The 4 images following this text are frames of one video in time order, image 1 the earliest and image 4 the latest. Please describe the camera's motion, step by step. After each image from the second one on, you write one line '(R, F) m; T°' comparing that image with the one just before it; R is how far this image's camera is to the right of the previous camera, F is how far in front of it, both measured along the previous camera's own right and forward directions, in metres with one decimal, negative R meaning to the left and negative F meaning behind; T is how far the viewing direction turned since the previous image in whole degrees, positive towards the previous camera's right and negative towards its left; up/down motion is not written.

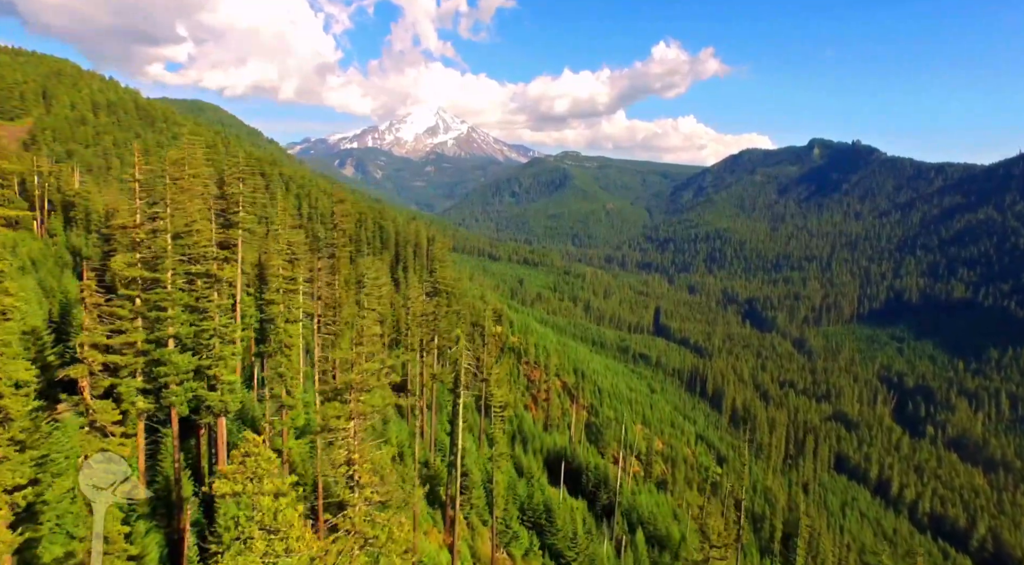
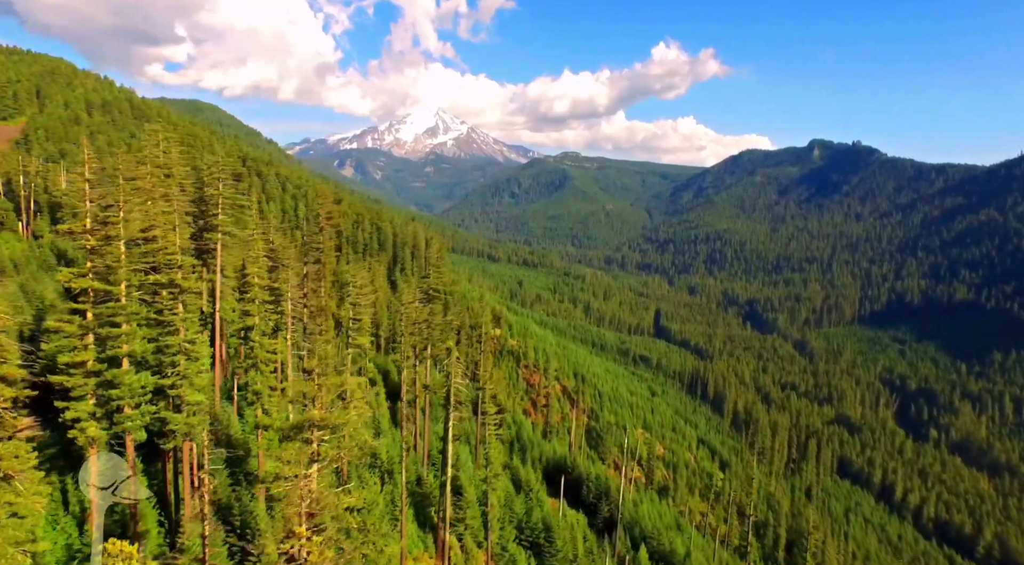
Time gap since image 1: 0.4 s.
(+0.1, +1.9) m; 0°
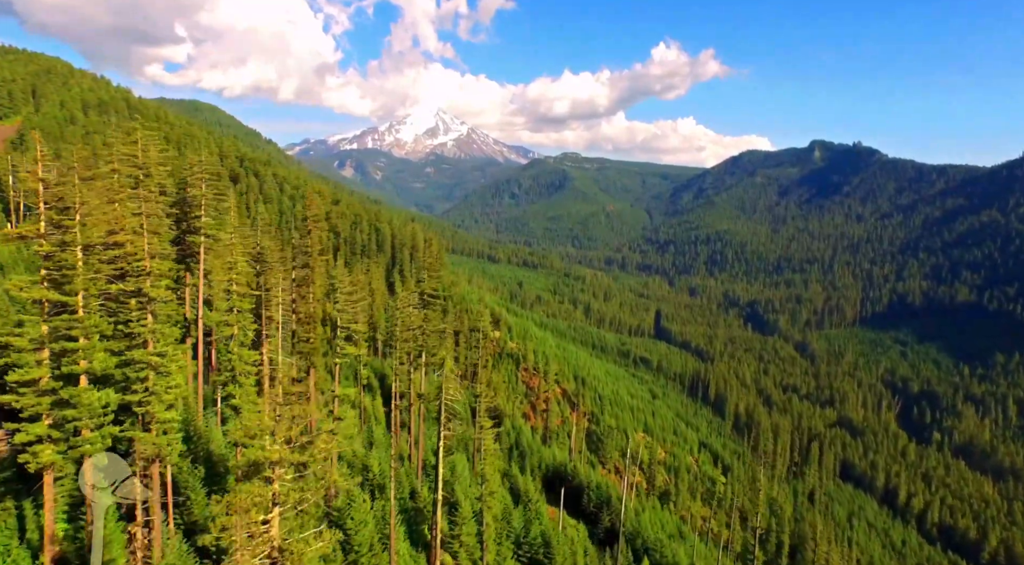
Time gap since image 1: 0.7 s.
(+0.1, +1.4) m; 0°
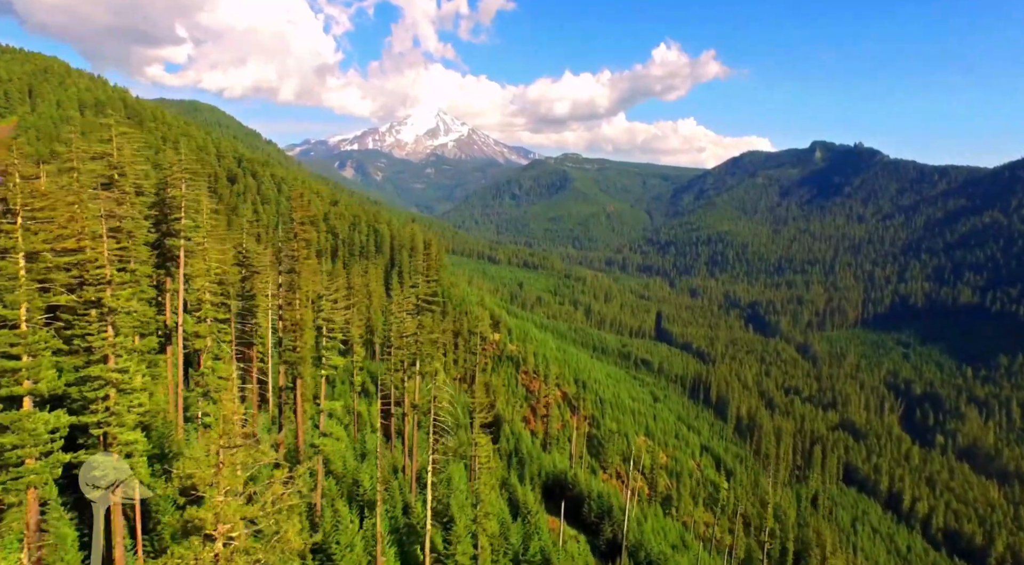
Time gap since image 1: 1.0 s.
(+0.1, +1.5) m; 0°
